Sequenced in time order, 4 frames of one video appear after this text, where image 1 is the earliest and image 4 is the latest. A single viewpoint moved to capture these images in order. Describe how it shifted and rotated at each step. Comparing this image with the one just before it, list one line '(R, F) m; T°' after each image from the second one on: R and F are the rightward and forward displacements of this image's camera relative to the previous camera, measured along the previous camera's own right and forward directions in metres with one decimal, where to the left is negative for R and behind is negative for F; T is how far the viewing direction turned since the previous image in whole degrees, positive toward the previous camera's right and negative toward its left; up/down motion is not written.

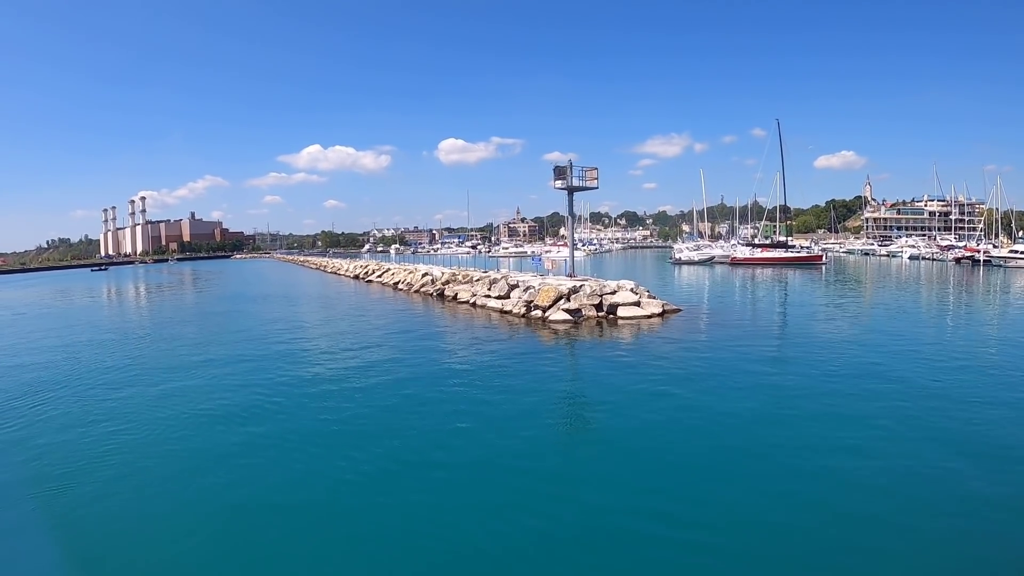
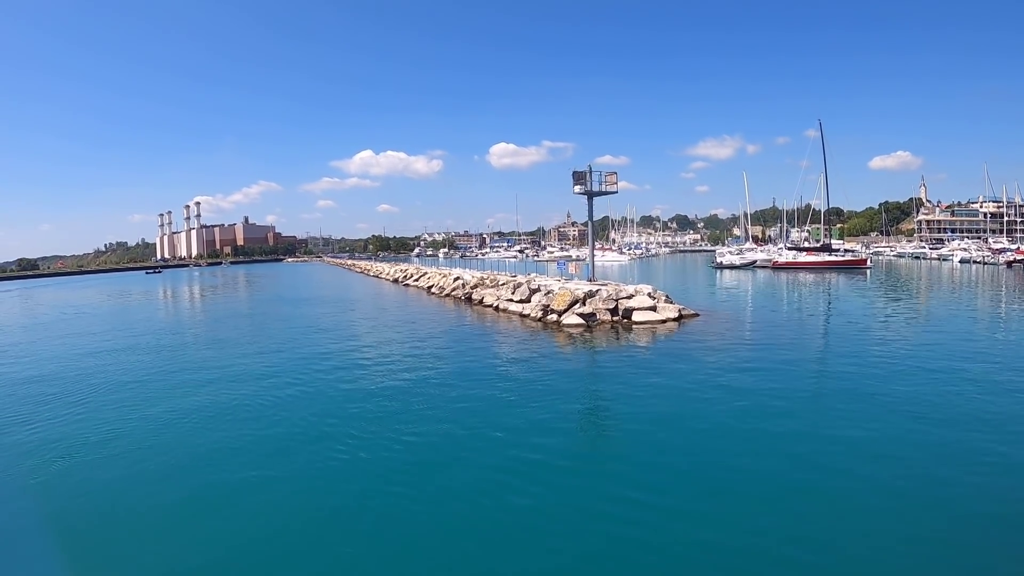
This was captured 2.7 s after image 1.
(+1.9, -0.4) m; -4°
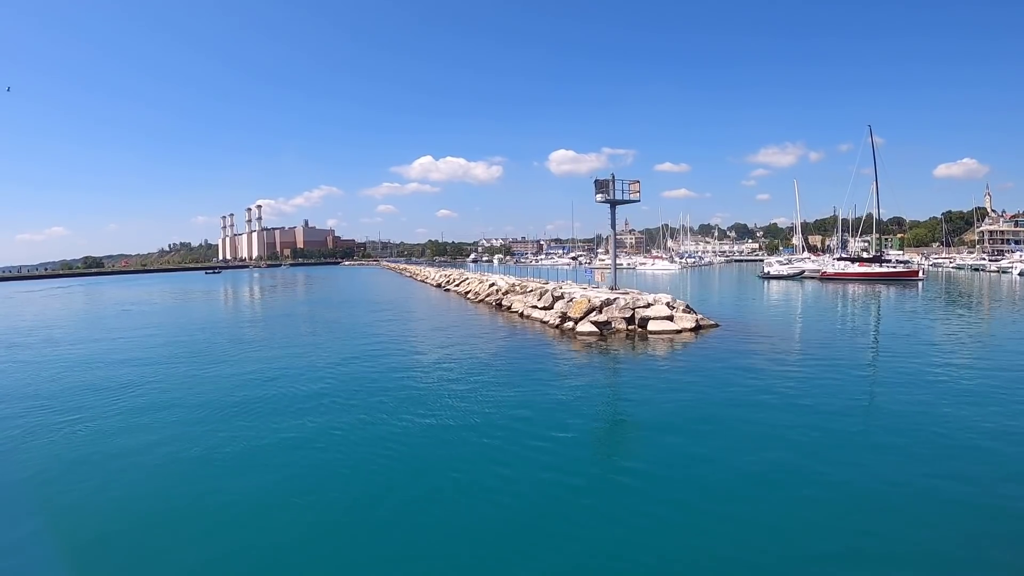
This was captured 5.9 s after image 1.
(+2.0, -0.6) m; -4°
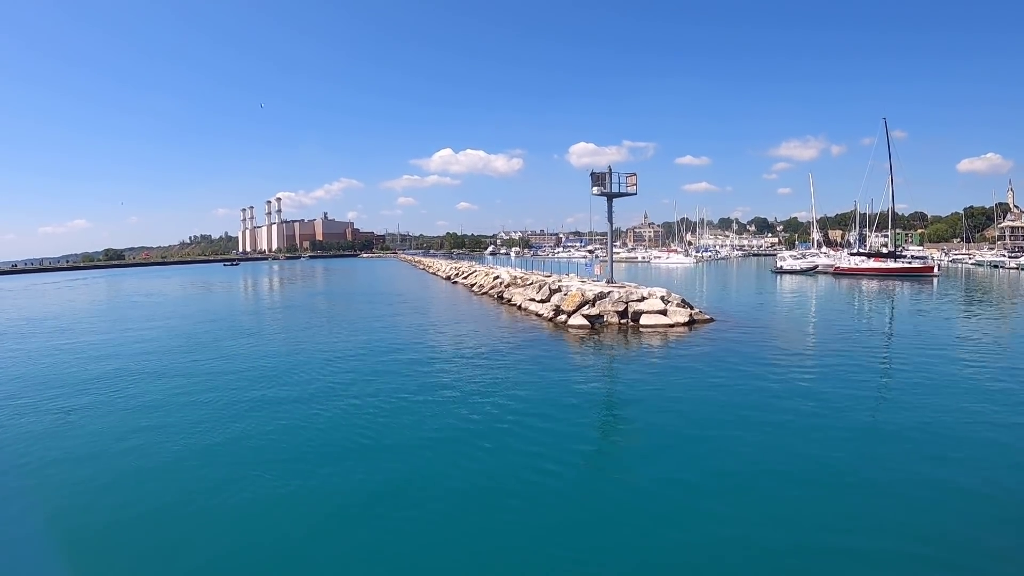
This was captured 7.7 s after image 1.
(+1.7, +0.2) m; -1°
